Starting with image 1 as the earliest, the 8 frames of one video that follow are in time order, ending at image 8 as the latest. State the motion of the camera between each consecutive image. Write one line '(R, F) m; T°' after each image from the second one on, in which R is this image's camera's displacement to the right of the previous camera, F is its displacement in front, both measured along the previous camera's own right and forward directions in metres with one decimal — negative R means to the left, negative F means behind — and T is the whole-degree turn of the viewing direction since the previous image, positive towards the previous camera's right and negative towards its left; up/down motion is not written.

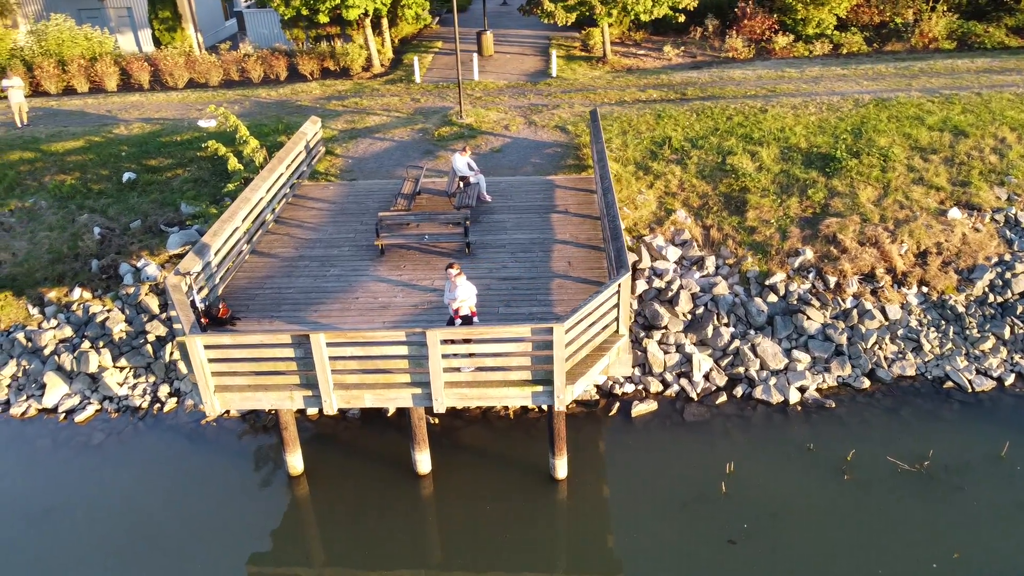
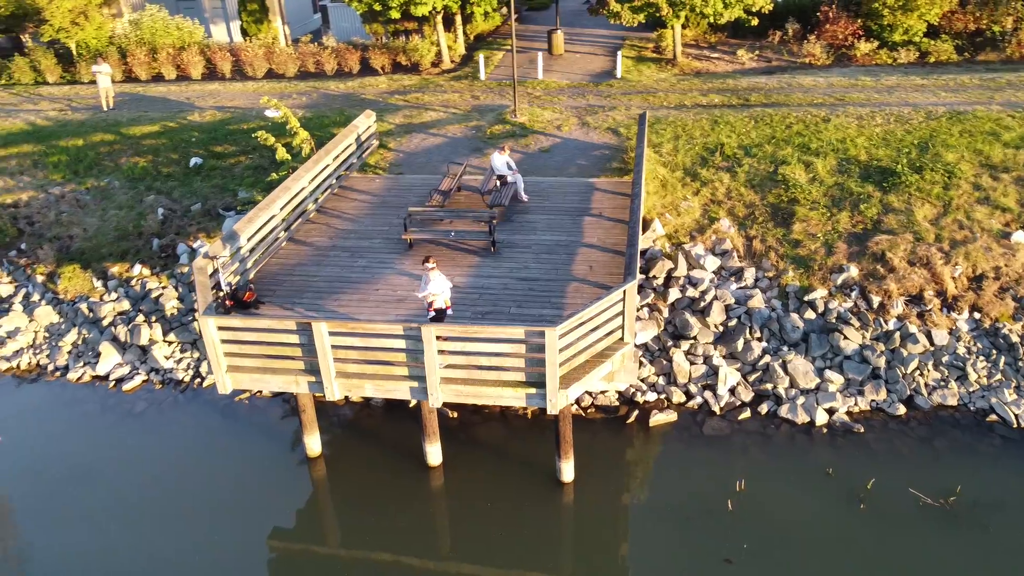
(+1.2, 0.0) m; -6°
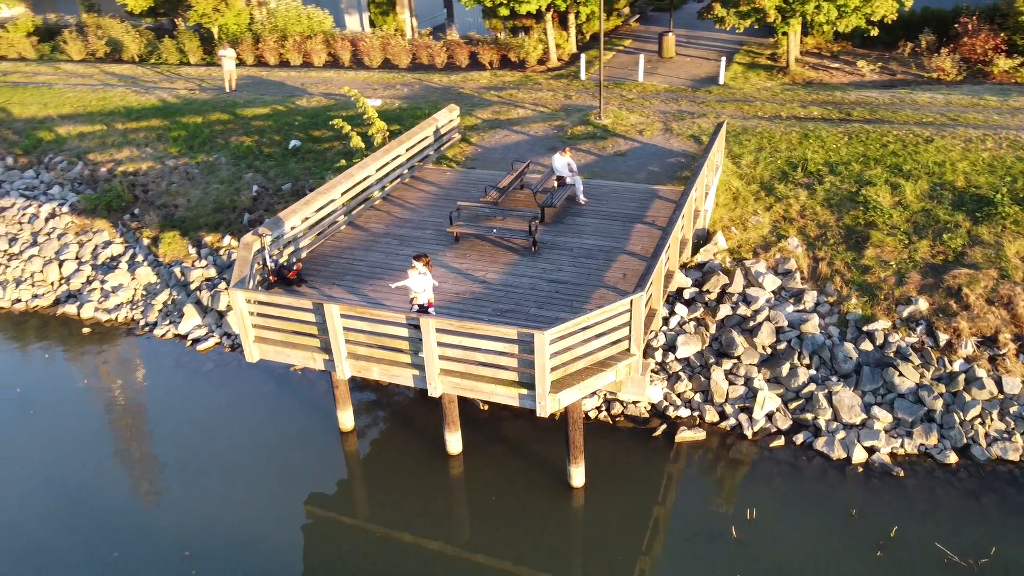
(+1.8, 0.0) m; -10°
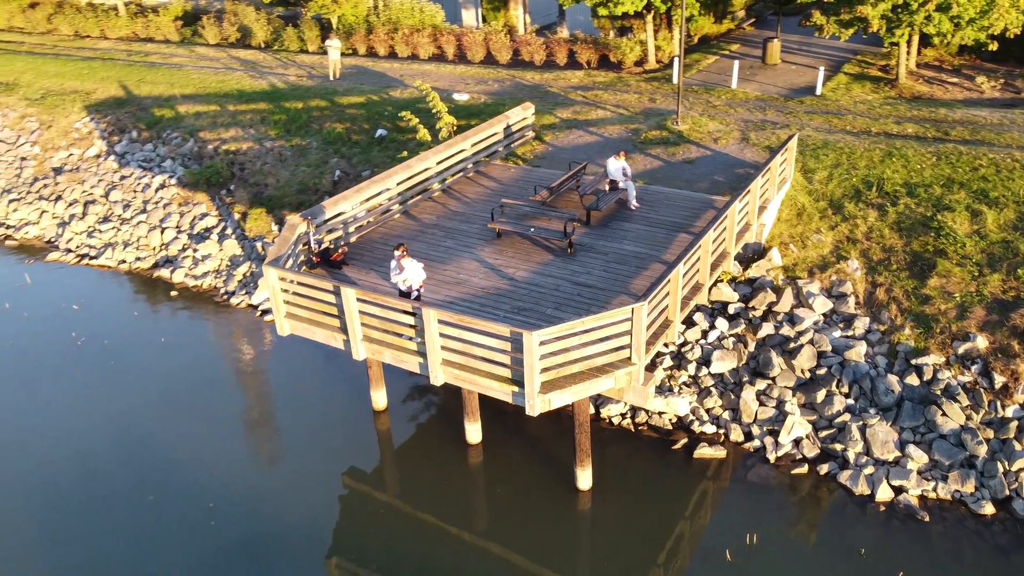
(+1.7, -0.1) m; -9°
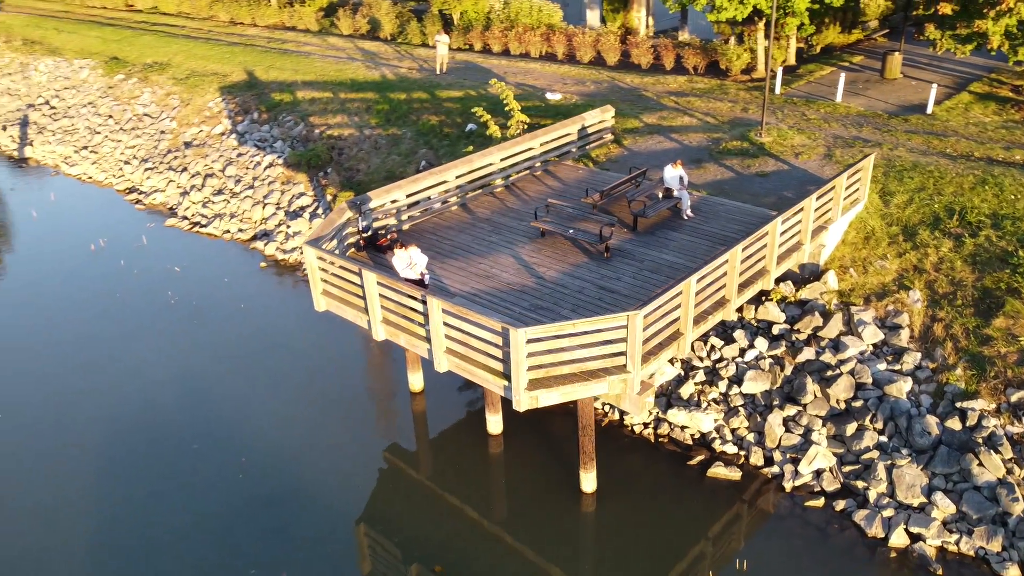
(+1.9, -0.1) m; -10°
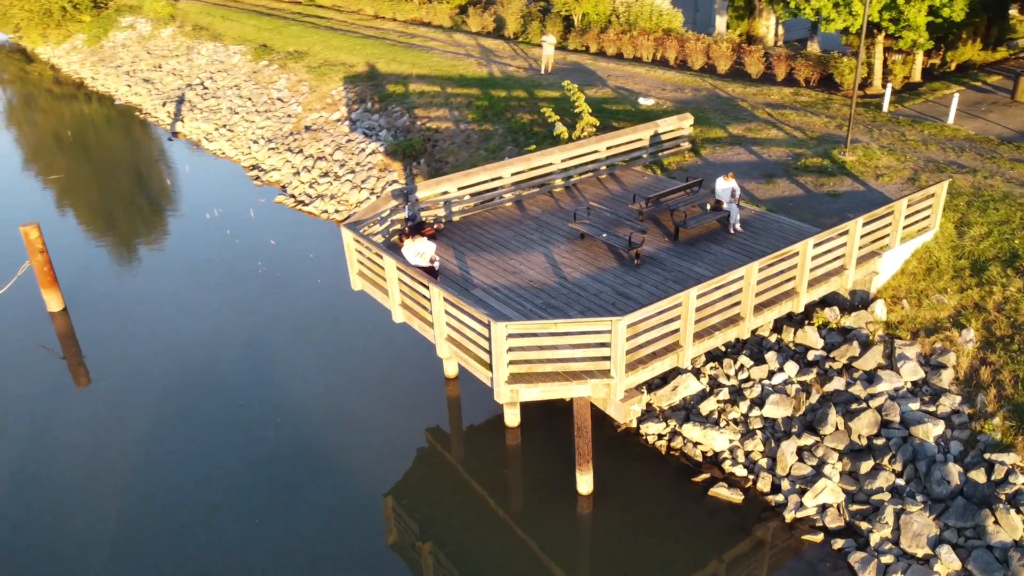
(+2.1, -0.1) m; -11°
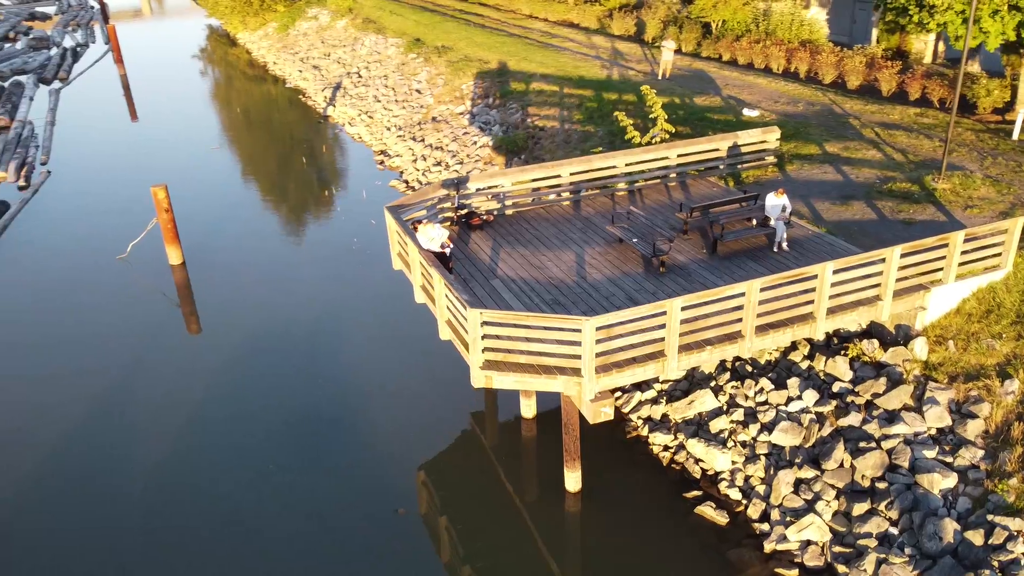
(+2.7, -0.1) m; -12°
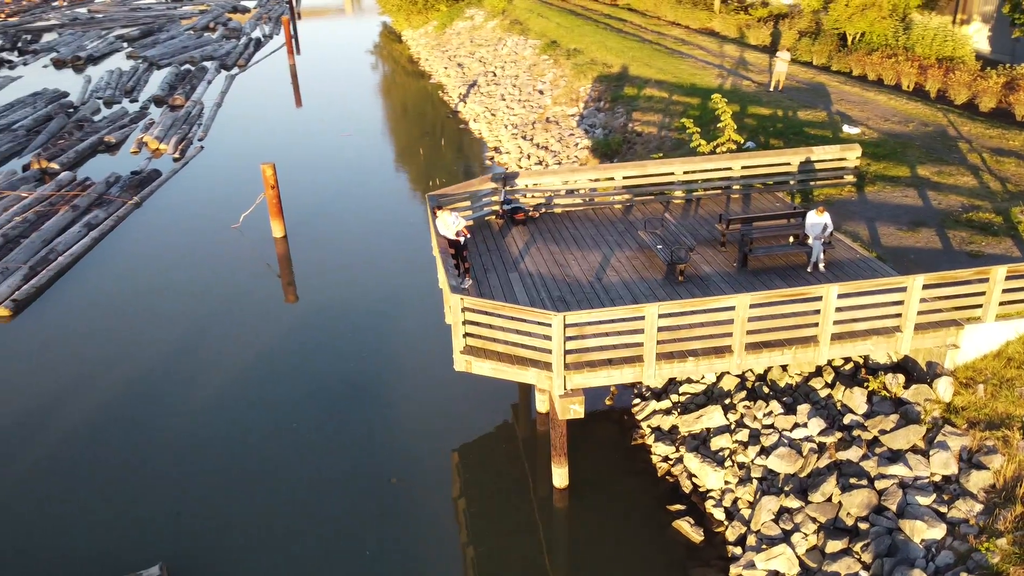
(+2.6, 0.0) m; -12°
